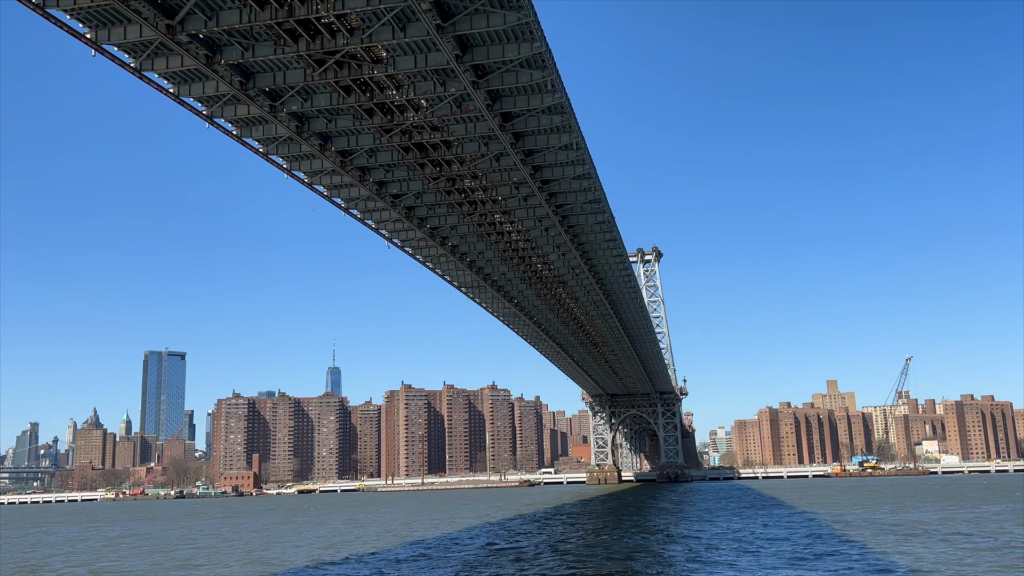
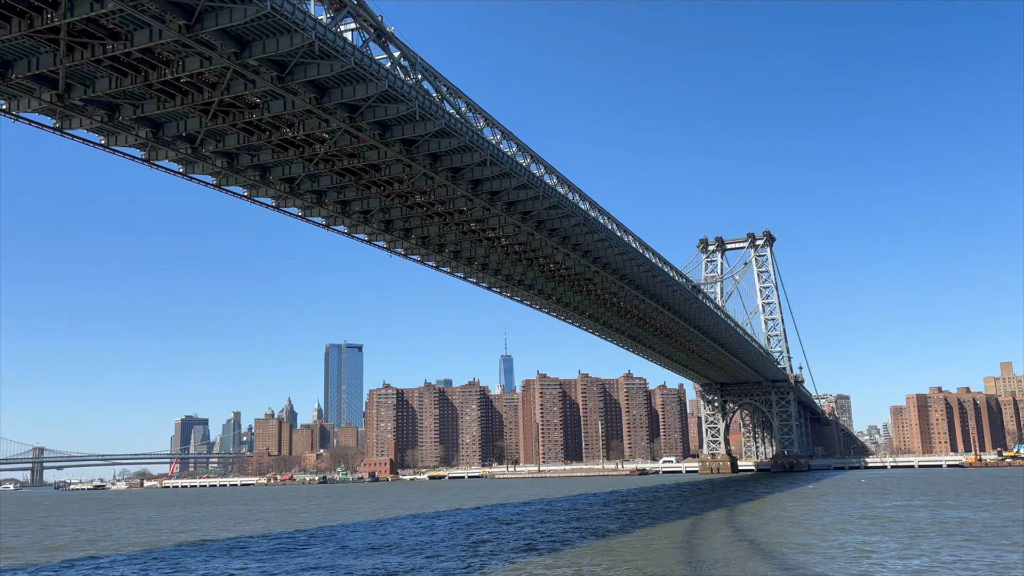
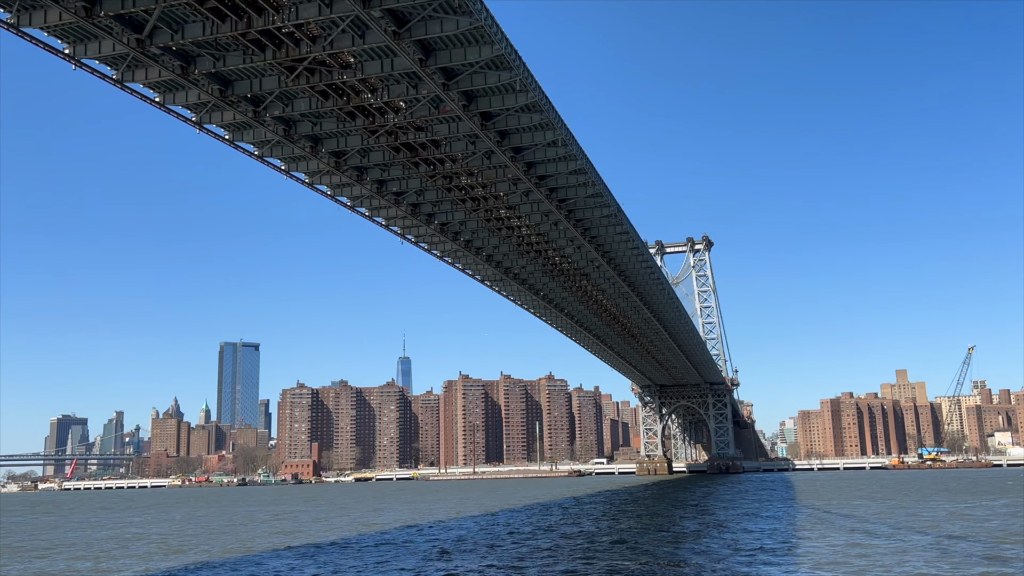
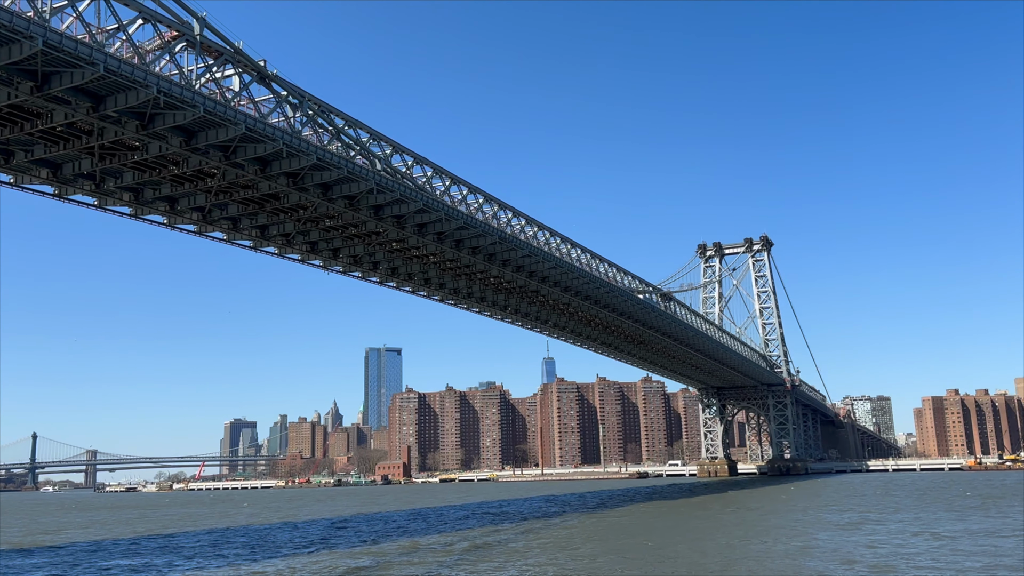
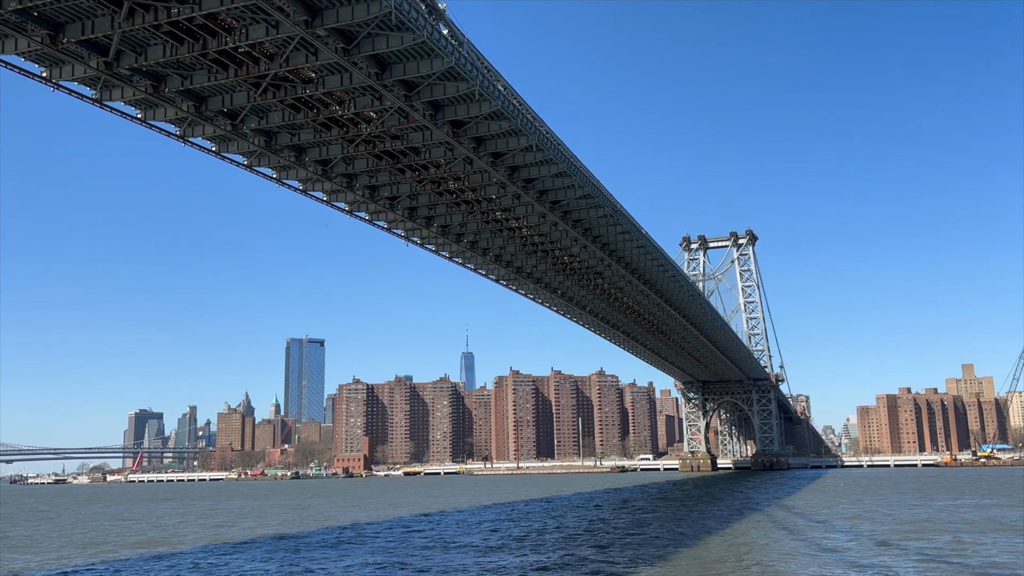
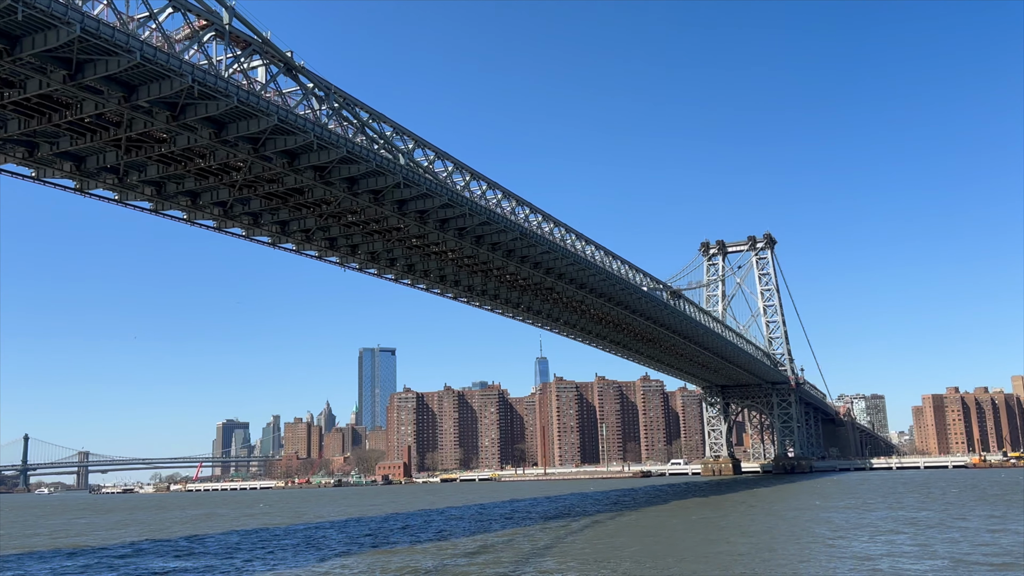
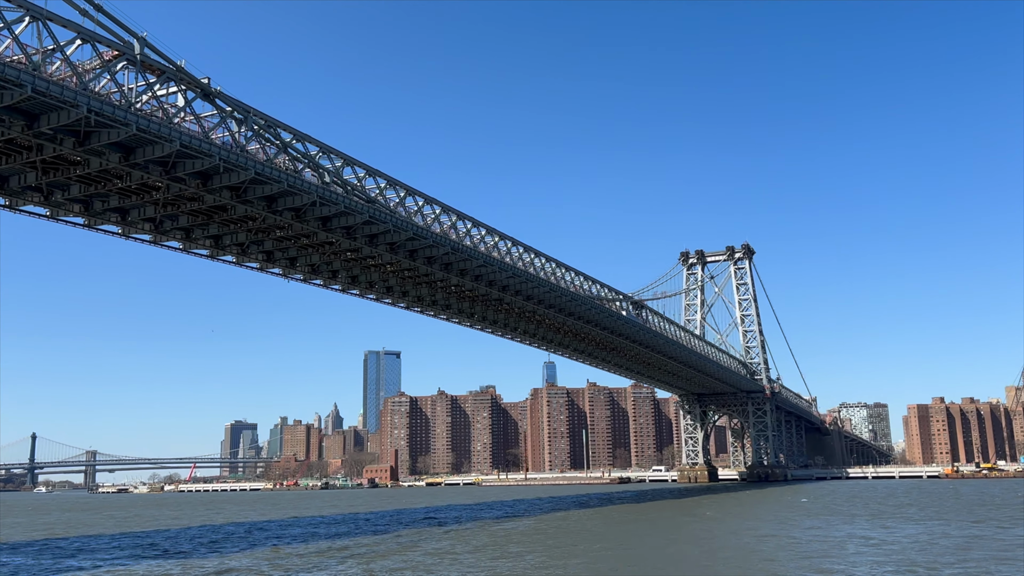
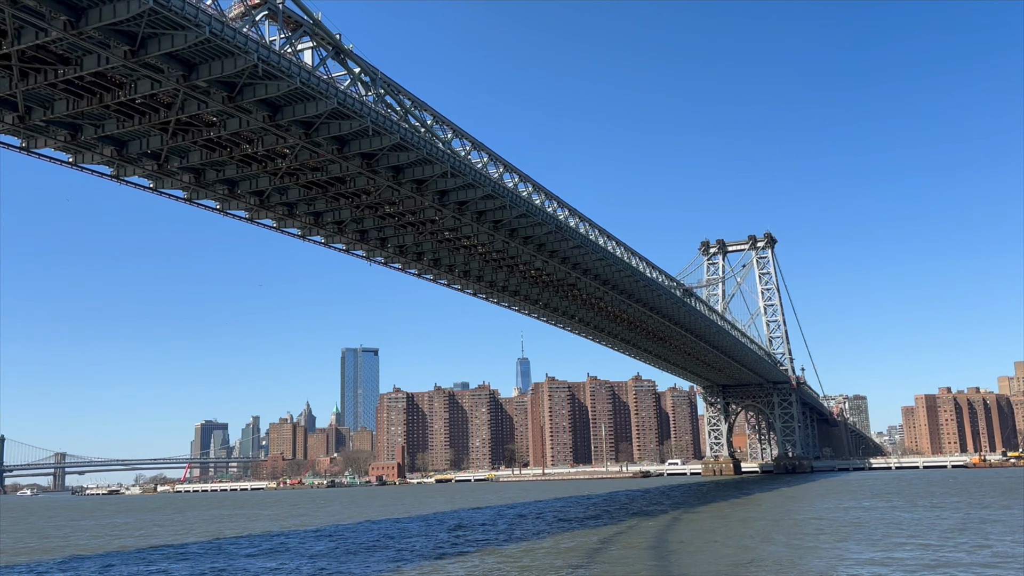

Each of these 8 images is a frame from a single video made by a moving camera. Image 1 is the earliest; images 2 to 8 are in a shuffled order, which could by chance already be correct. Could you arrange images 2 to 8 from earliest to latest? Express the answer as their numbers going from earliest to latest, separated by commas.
3, 5, 2, 8, 6, 4, 7
